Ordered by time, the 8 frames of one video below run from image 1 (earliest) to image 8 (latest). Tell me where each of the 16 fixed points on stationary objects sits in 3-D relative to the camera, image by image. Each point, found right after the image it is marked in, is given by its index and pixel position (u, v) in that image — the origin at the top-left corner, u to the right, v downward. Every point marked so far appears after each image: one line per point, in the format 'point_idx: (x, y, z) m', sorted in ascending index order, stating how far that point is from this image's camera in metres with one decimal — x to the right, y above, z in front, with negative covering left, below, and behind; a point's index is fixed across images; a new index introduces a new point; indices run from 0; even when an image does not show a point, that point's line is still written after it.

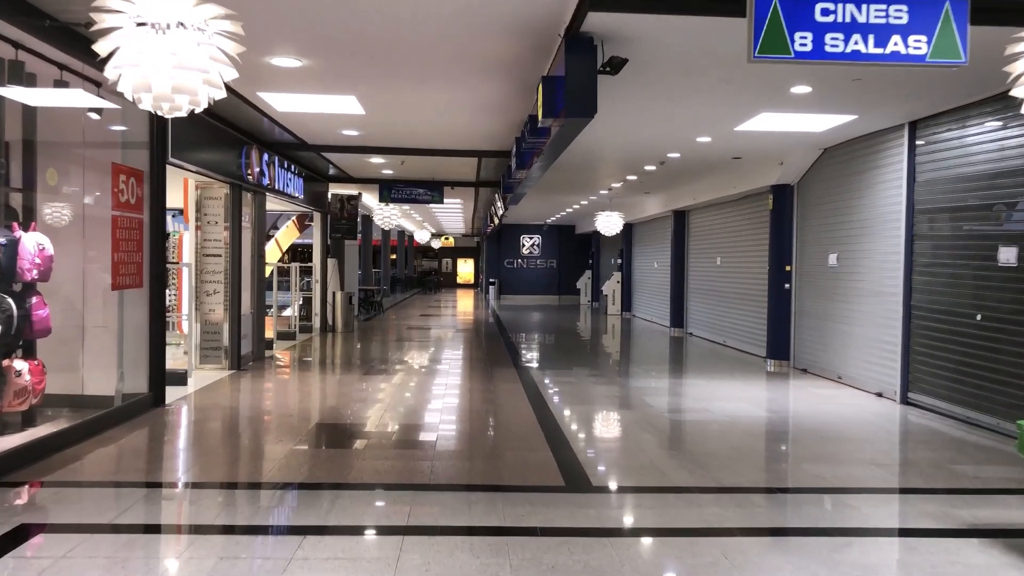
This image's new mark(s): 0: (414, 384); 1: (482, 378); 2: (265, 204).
0: (-0.9, -0.9, +7.6) m
1: (-0.3, -0.9, +8.5) m
2: (-2.5, +0.9, +8.5) m
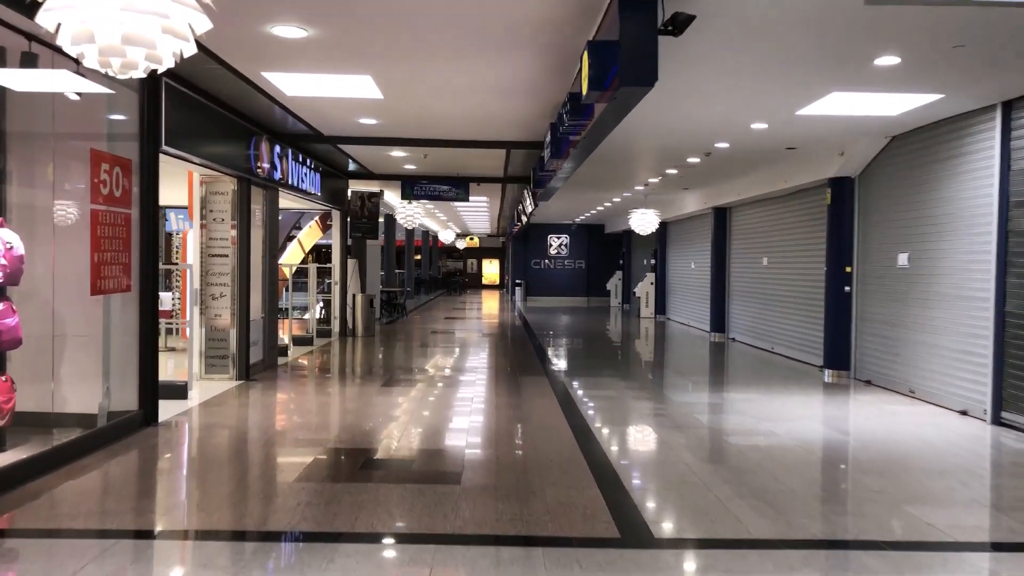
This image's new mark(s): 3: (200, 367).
0: (-0.6, -0.9, +6.9) m
1: (0.0, -0.9, +7.8) m
2: (-2.2, +0.8, +7.9) m
3: (-2.6, -0.7, +6.9) m
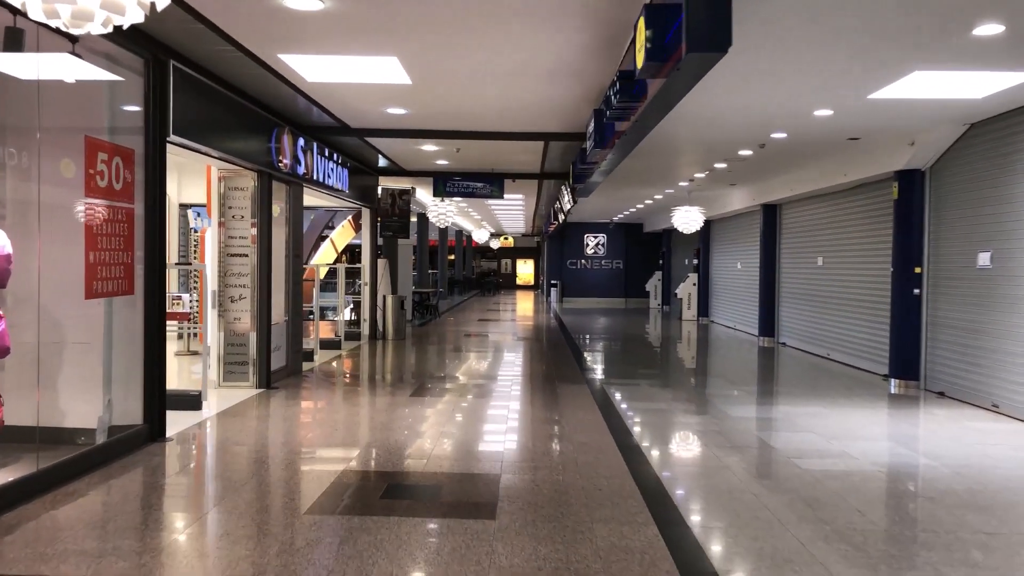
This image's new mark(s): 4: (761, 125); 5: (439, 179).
0: (-0.3, -0.9, +6.4) m
1: (+0.3, -0.9, +7.3) m
2: (-1.9, +0.8, +7.5) m
3: (-2.3, -0.7, +6.5) m
4: (+2.0, +1.4, +6.9) m
5: (-0.9, +1.4, +10.7) m
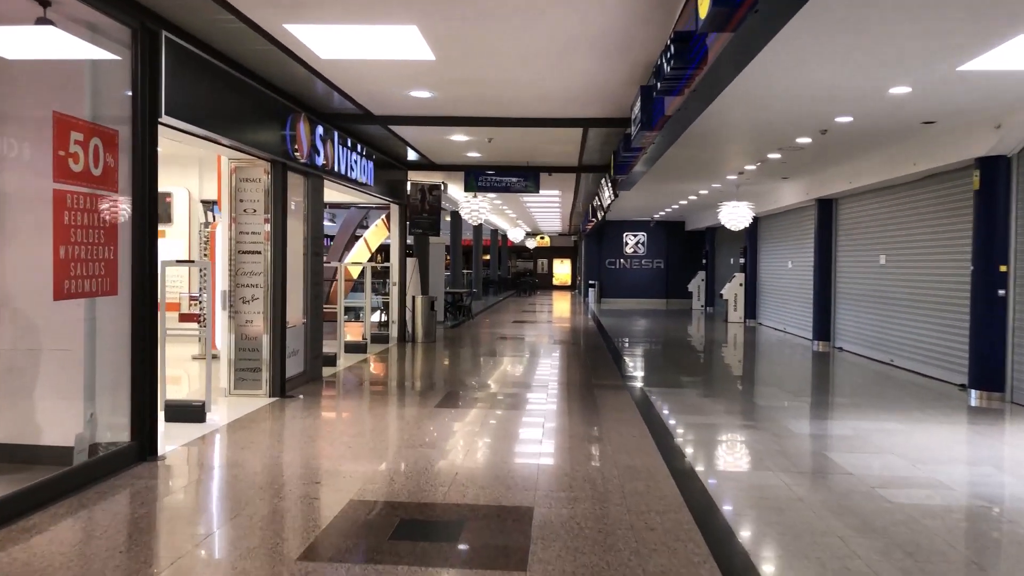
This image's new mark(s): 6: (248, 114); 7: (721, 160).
0: (-0.1, -0.9, +5.8) m
1: (+0.6, -0.9, +6.7) m
2: (-1.6, +0.8, +7.0) m
3: (-2.0, -0.7, +6.0) m
4: (+2.3, +1.3, +6.2) m
5: (-0.5, +1.4, +10.1) m
6: (-1.7, +1.1, +5.4) m
7: (+2.4, +1.4, +9.5) m
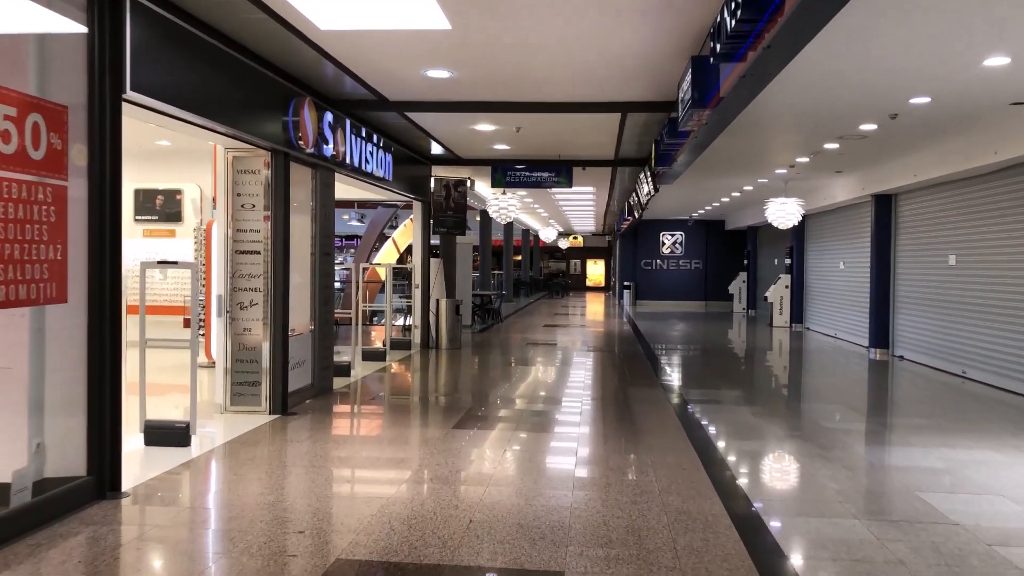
0: (+0.1, -0.9, +5.1) m
1: (+0.8, -1.0, +6.0) m
2: (-1.3, +0.8, +6.3) m
3: (-1.9, -0.7, +5.4) m
4: (+2.5, +1.3, +5.4) m
5: (-0.2, +1.4, +9.4) m
6: (-1.6, +1.1, +4.8) m
7: (+2.7, +1.4, +8.7) m
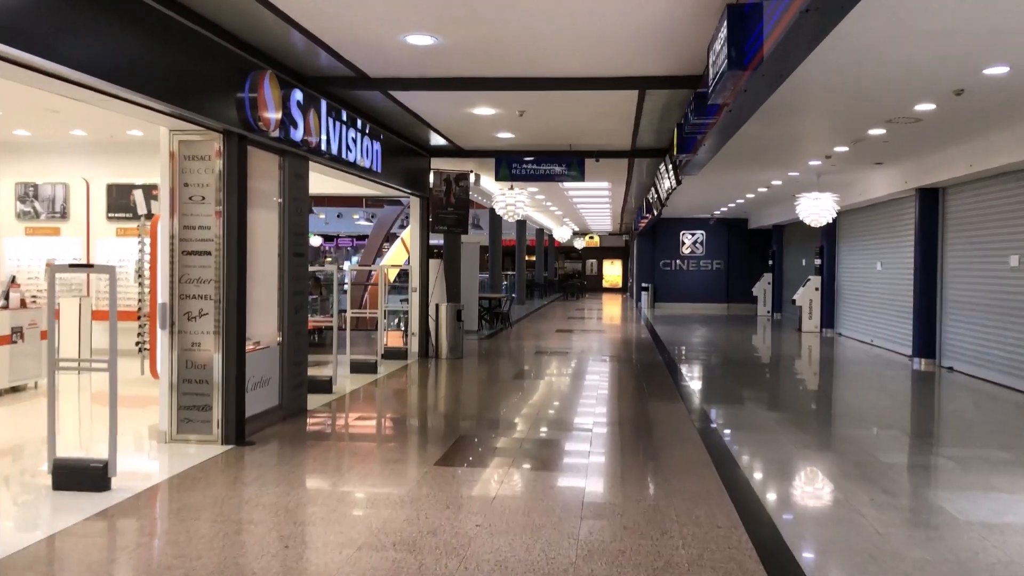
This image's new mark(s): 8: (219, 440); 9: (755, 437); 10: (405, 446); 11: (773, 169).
0: (+0.1, -1.0, +4.3) m
1: (+0.8, -1.0, +5.1) m
2: (-1.3, +0.8, +5.5) m
3: (-1.9, -0.7, +4.6) m
4: (+2.5, +1.3, +4.5) m
5: (-0.1, +1.3, +8.6) m
6: (-1.6, +1.1, +4.0) m
7: (+2.7, +1.4, +7.8) m
8: (-1.6, -0.8, +4.6) m
9: (+1.7, -1.0, +5.8) m
10: (-0.6, -0.9, +5.0) m
11: (+3.0, +1.4, +9.7) m
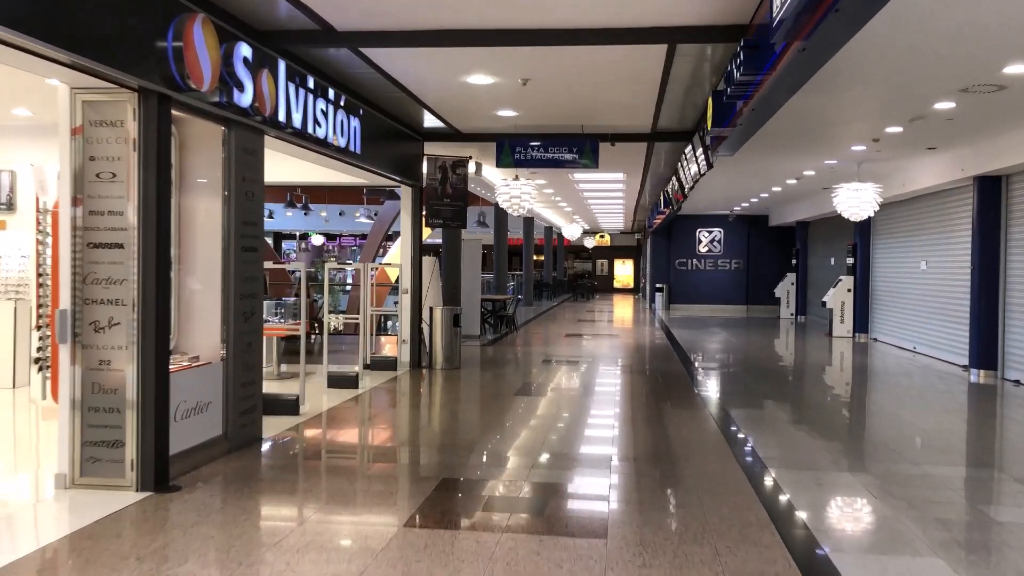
0: (+0.1, -1.0, +3.2) m
1: (+0.8, -1.0, +4.1) m
2: (-1.3, +0.8, +4.5) m
3: (-1.9, -0.7, +3.6) m
4: (+2.5, +1.3, +3.5) m
5: (-0.1, +1.3, +7.6) m
6: (-1.6, +1.1, +3.0) m
7: (+2.8, +1.4, +6.8) m
8: (-1.6, -0.8, +3.6) m
9: (+1.7, -1.0, +4.8) m
10: (-0.7, -1.0, +4.0) m
11: (+3.1, +1.4, +8.6) m
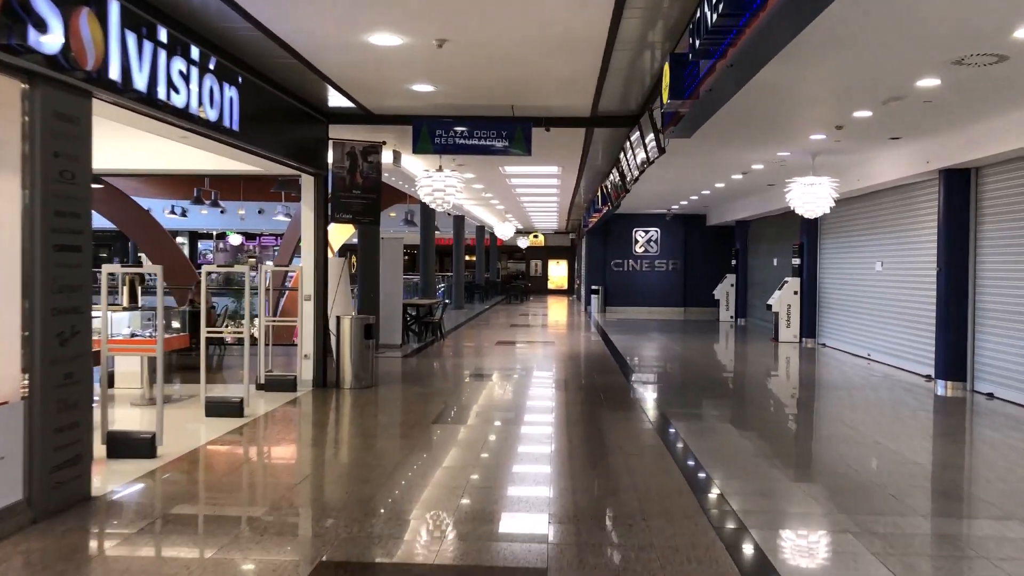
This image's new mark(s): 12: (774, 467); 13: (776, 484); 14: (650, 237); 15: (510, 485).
0: (-0.2, -1.0, +2.2) m
1: (+0.5, -1.0, +3.1) m
2: (-1.7, +0.7, +3.4) m
3: (-2.2, -0.8, +2.4) m
4: (+2.2, +1.2, +2.7) m
5: (-0.7, +1.3, +6.6) m
6: (-1.9, +1.0, +1.8) m
7: (+2.2, +1.3, +6.0) m
8: (-1.9, -0.9, +2.4) m
9: (+1.3, -1.1, +3.9) m
10: (-1.0, -1.0, +3.0) m
11: (+2.3, +1.3, +7.9) m
12: (+1.5, -1.1, +4.7) m
13: (+1.4, -1.1, +4.4) m
14: (+3.1, +1.1, +18.7) m
15: (0.0, -1.0, +4.1) m
